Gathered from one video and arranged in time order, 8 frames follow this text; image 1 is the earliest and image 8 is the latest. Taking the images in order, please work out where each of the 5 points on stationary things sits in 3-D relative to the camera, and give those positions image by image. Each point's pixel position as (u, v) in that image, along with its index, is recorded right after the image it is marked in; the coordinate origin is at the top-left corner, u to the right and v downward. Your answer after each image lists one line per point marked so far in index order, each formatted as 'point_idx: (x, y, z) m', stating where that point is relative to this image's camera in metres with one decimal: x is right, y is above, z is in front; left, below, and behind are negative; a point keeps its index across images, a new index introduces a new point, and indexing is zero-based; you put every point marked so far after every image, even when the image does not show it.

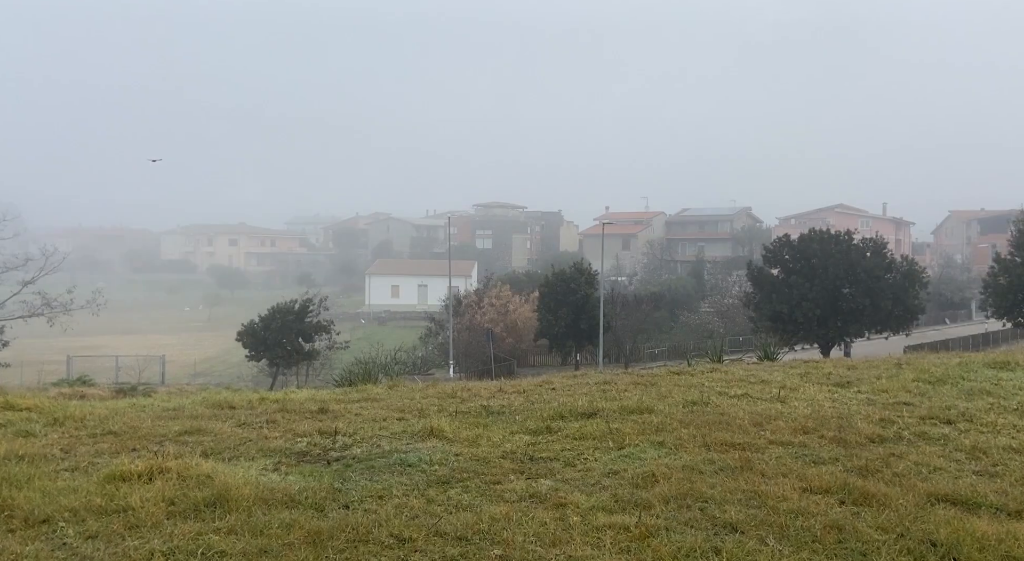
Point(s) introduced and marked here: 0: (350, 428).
0: (-1.4, -1.3, +8.7) m
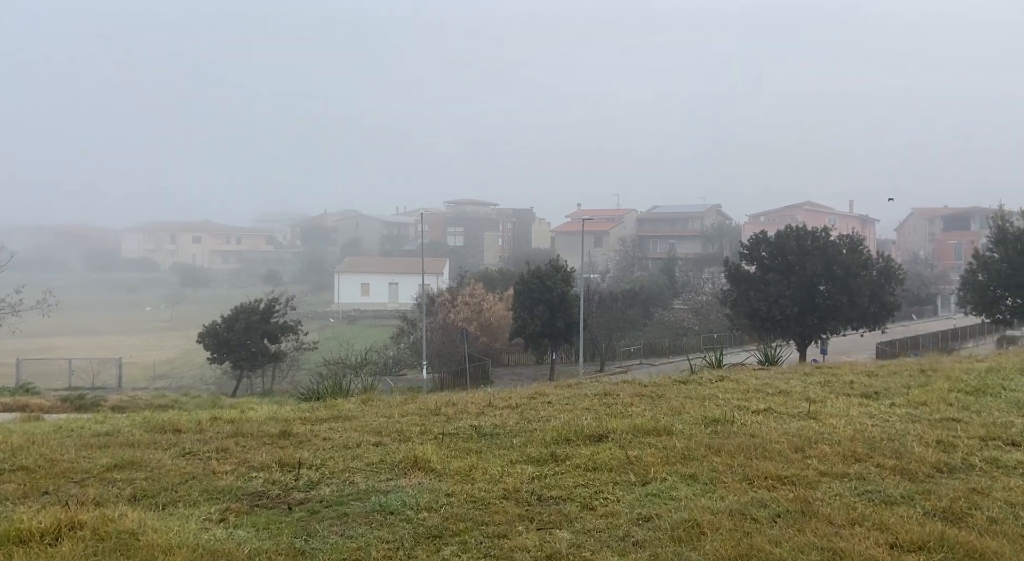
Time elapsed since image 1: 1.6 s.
0: (-1.4, -1.3, +7.2) m
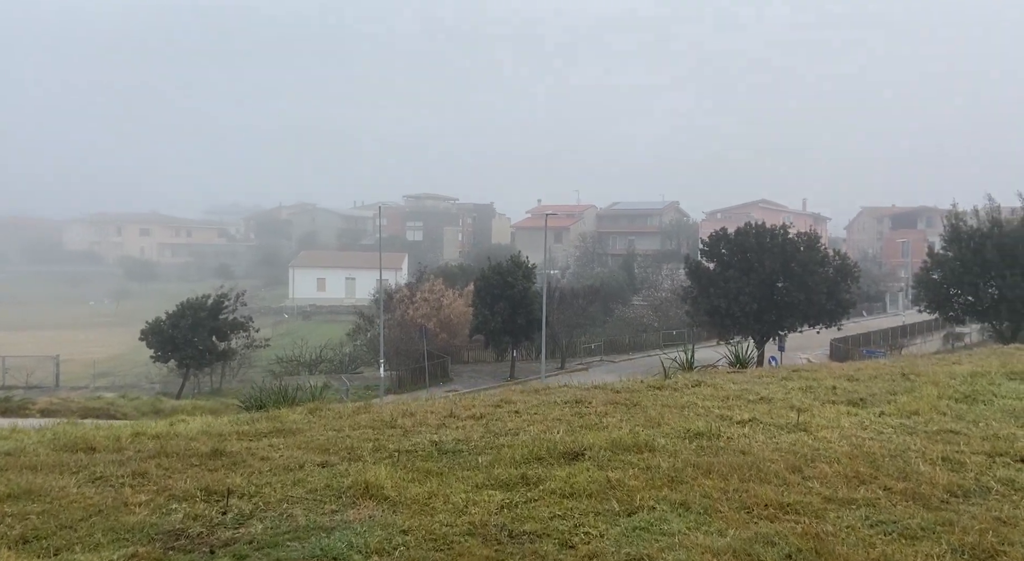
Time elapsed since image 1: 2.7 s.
0: (-1.7, -1.3, +6.2) m
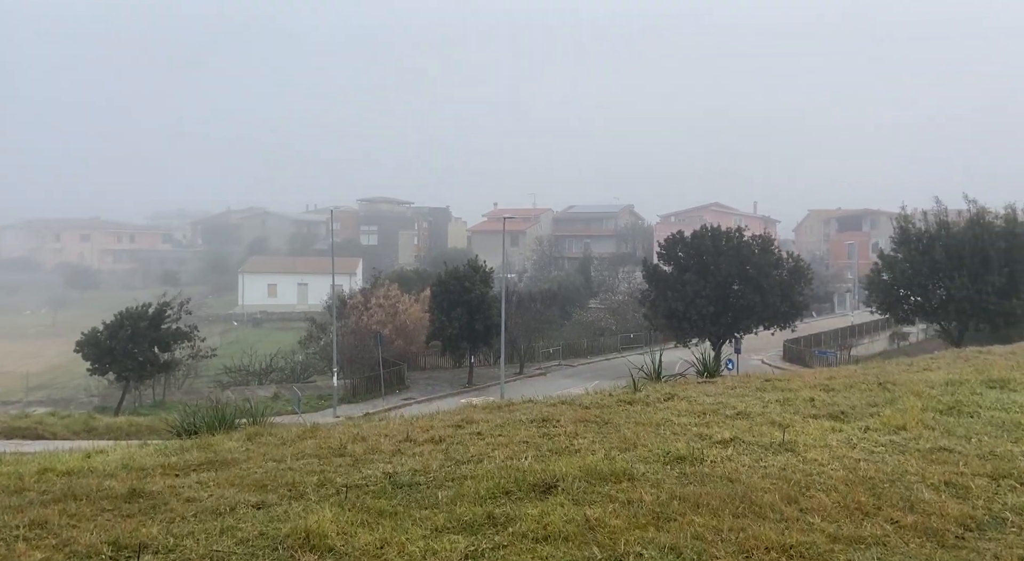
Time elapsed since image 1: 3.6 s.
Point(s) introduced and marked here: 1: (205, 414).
0: (-1.8, -1.4, +5.3) m
1: (-3.1, -1.4, +9.8) m
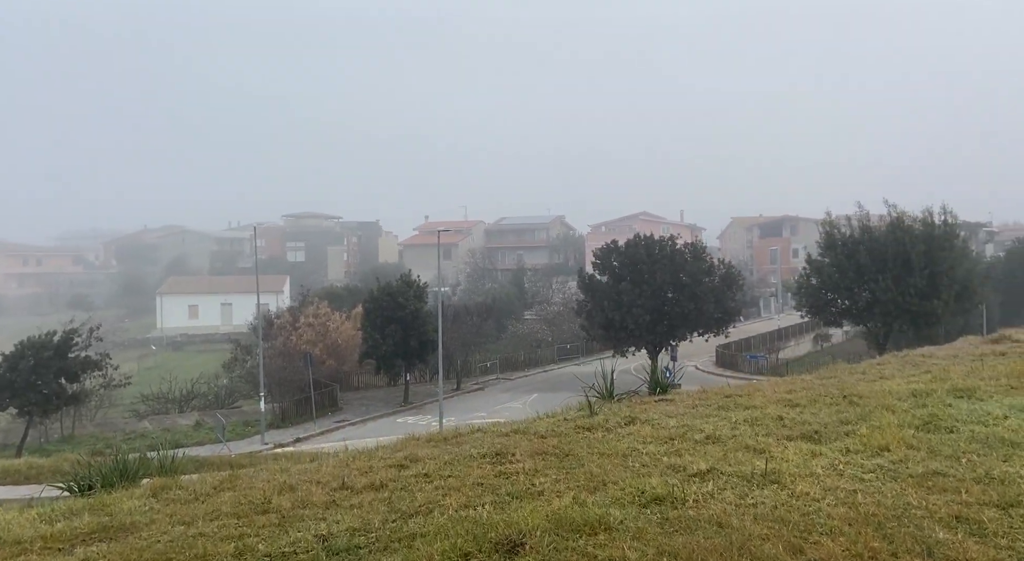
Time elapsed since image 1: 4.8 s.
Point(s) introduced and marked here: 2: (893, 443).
0: (-2.0, -1.5, +4.2) m
1: (-3.5, -1.6, +8.5) m
2: (+3.6, -1.5, +9.2) m
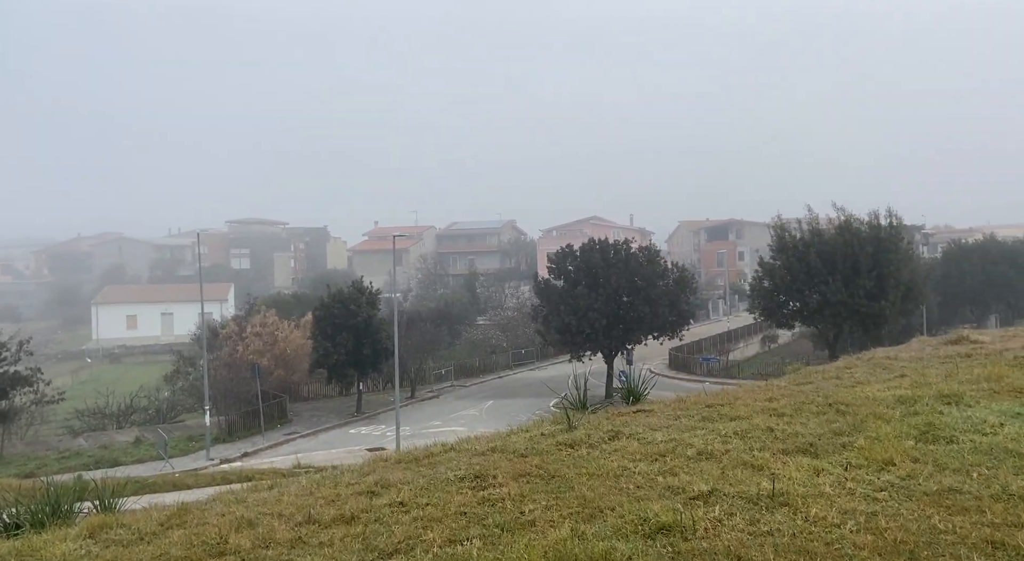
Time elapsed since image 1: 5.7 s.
0: (-1.9, -1.6, +3.3) m
1: (-3.7, -1.7, +7.6) m
2: (+3.4, -1.6, +8.7) m
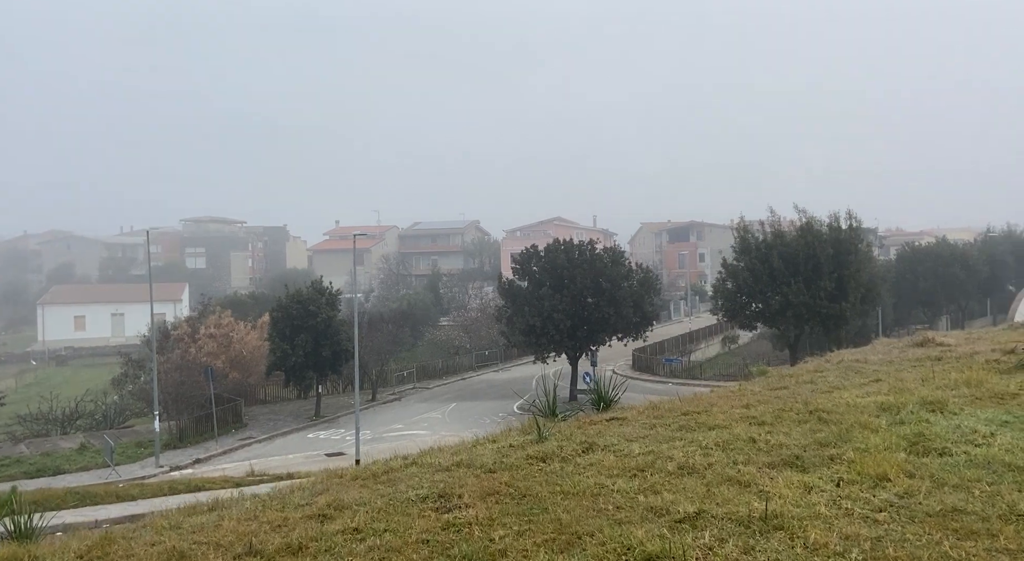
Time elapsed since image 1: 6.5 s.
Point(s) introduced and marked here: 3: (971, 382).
0: (-2.0, -1.6, +2.6) m
1: (-3.9, -1.7, +6.8) m
2: (+3.2, -1.6, +8.1) m
3: (+7.0, -1.5, +14.9) m
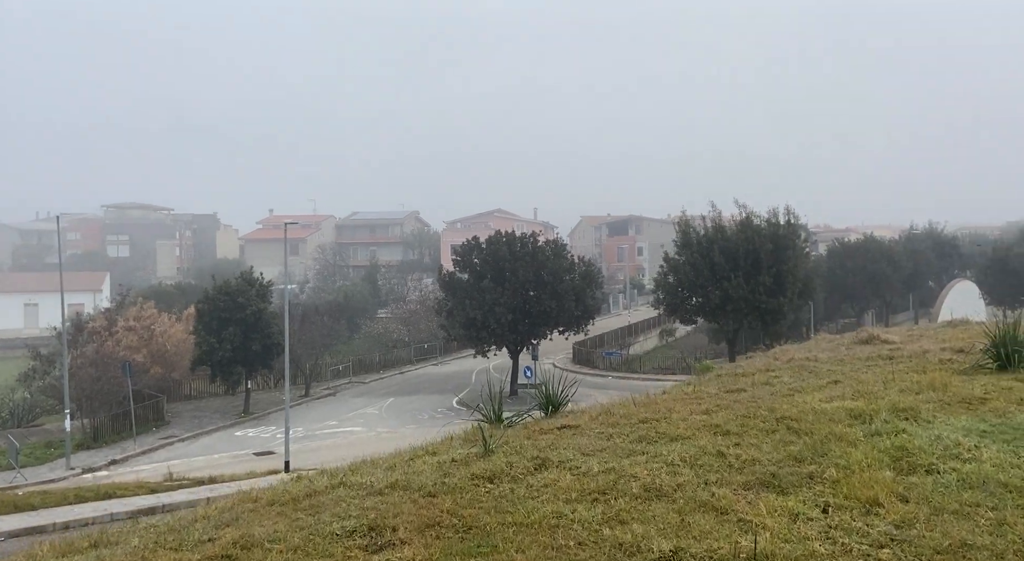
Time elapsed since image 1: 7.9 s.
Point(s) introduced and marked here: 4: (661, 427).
0: (-2.0, -1.6, +1.4) m
1: (-4.2, -1.6, +5.5) m
2: (+2.7, -1.6, +7.2) m
3: (+6.2, -1.5, +14.3) m
4: (+1.6, -1.6, +10.5) m
